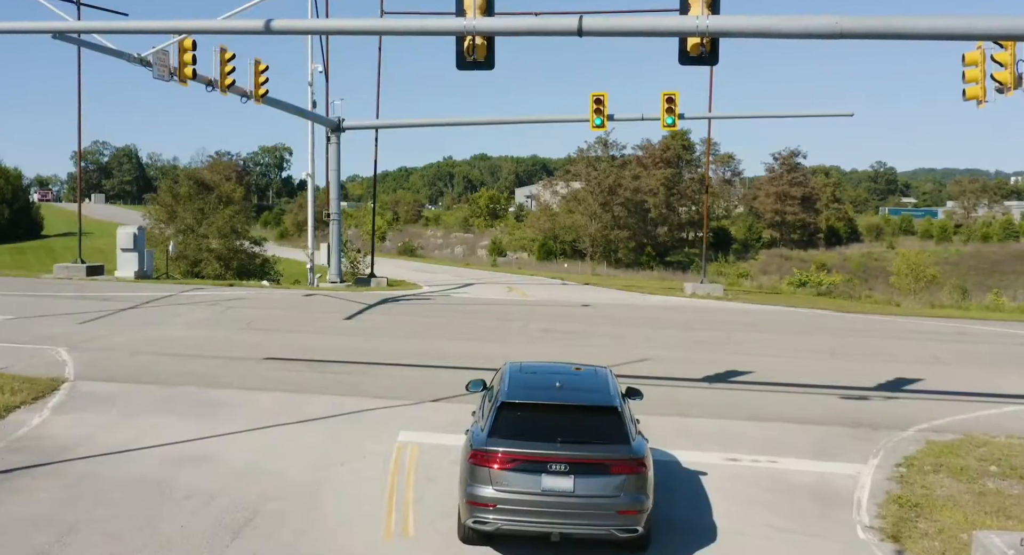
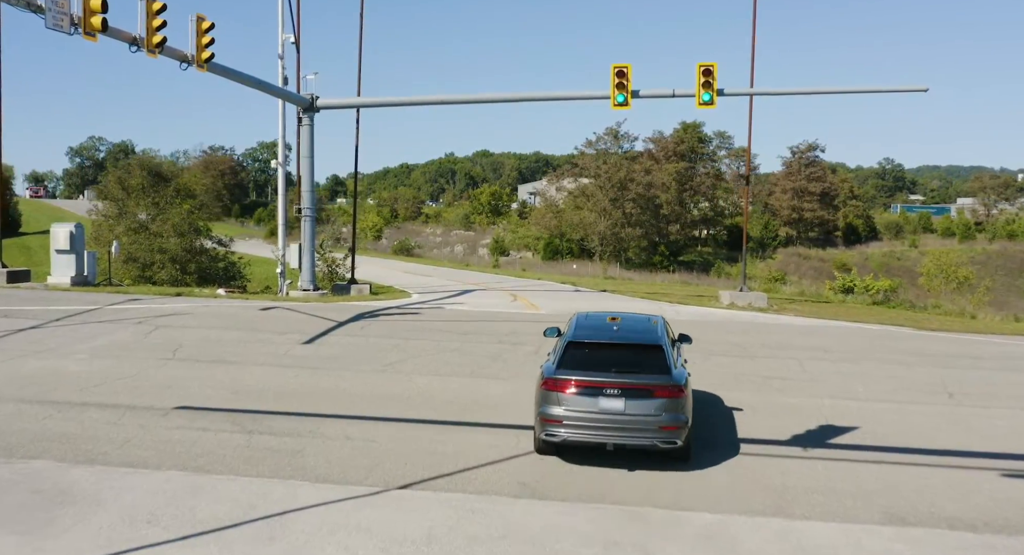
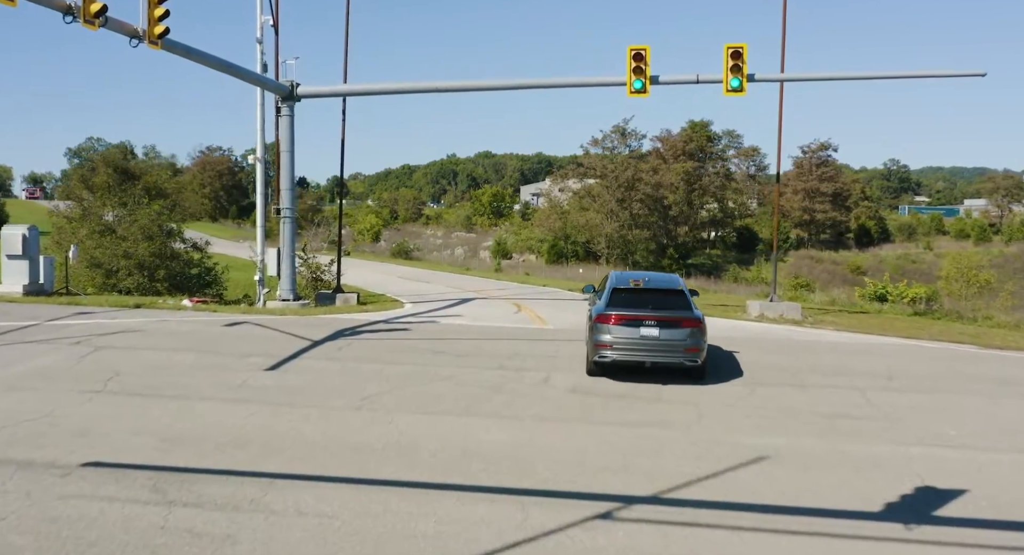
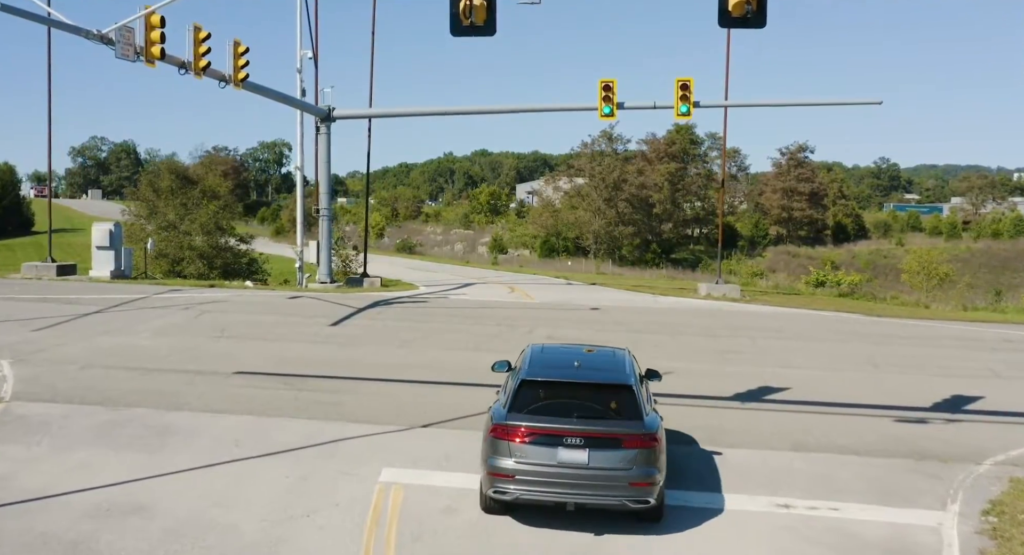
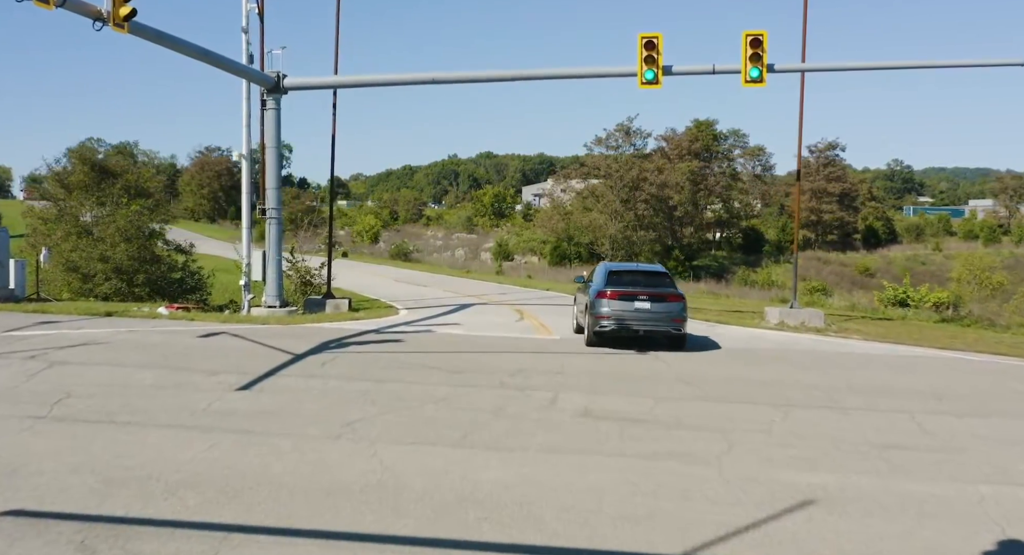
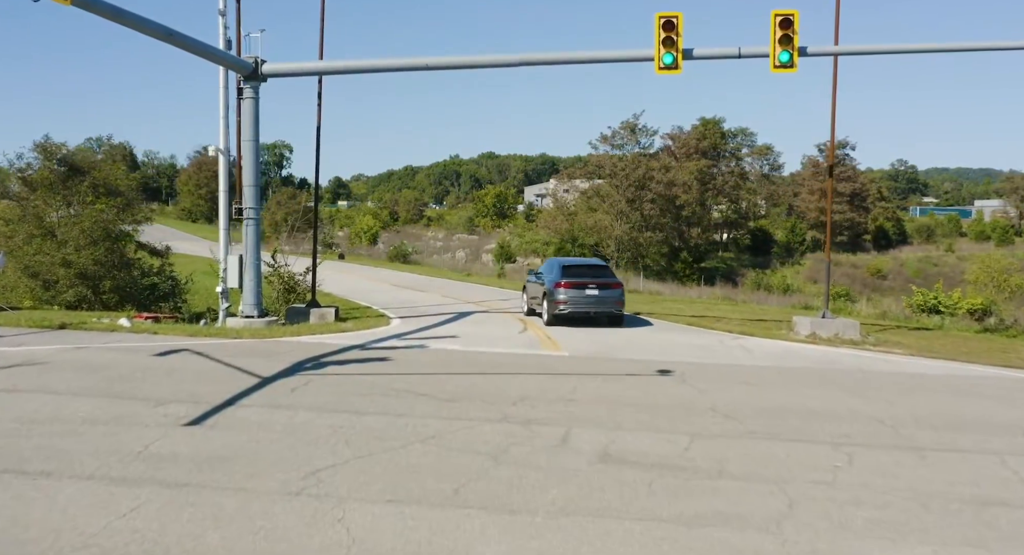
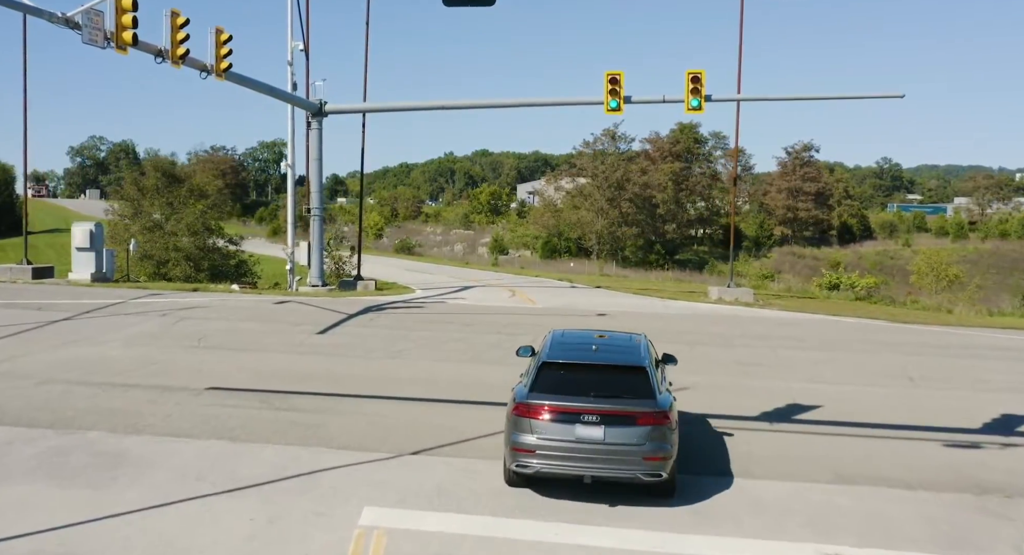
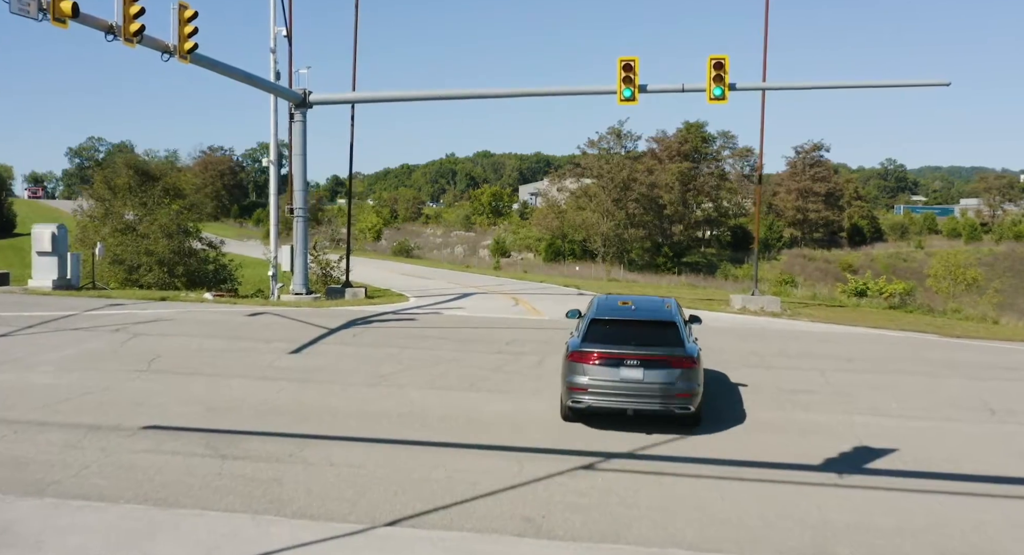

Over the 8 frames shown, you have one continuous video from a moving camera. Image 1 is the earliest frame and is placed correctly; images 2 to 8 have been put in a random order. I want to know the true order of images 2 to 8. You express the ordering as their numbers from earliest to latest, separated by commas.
4, 7, 2, 8, 3, 5, 6
